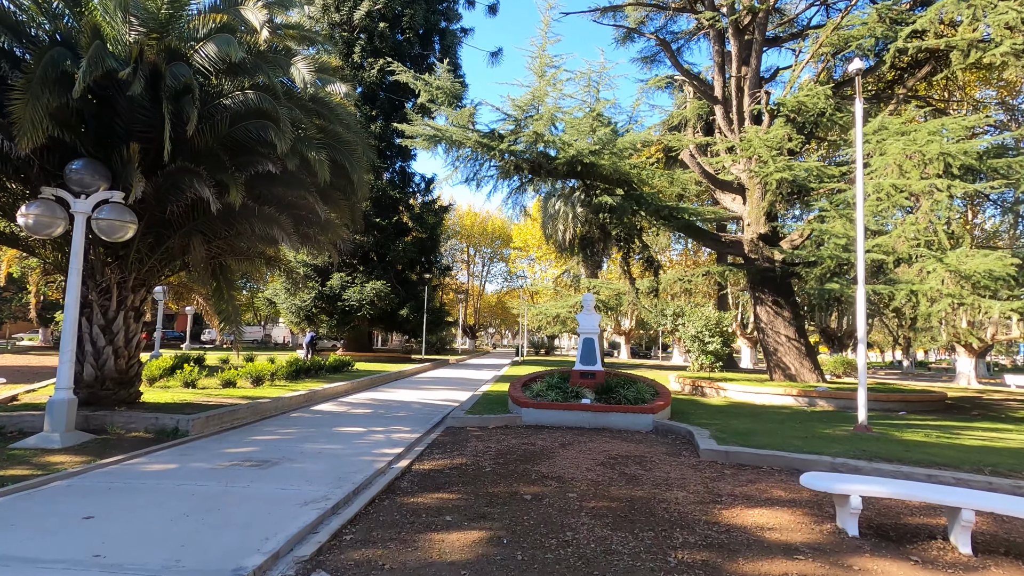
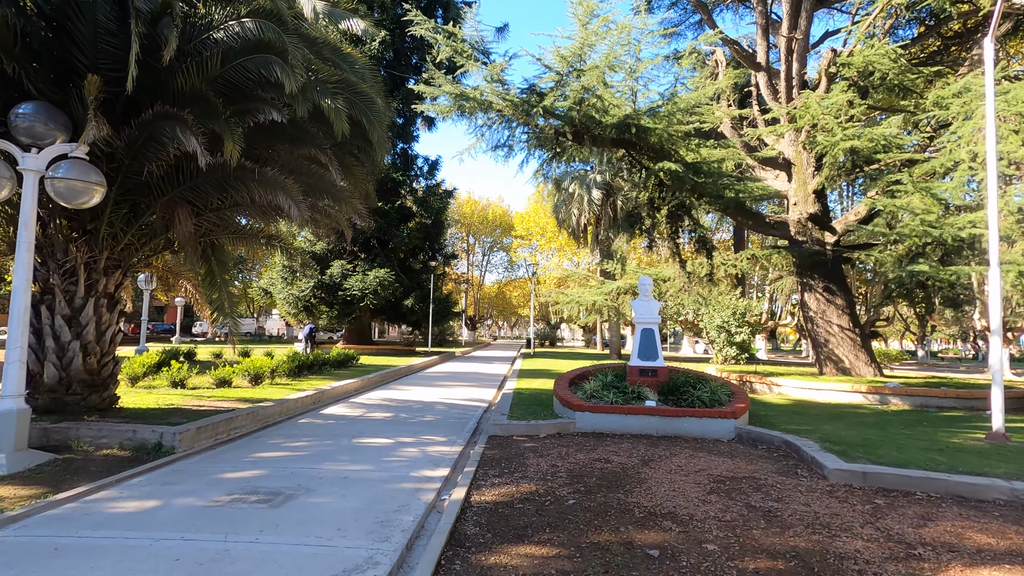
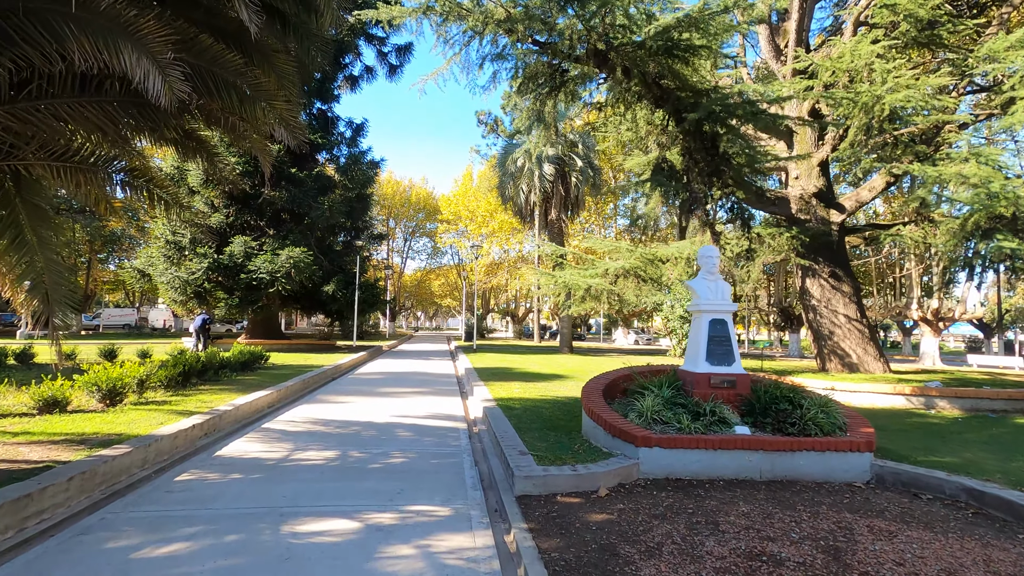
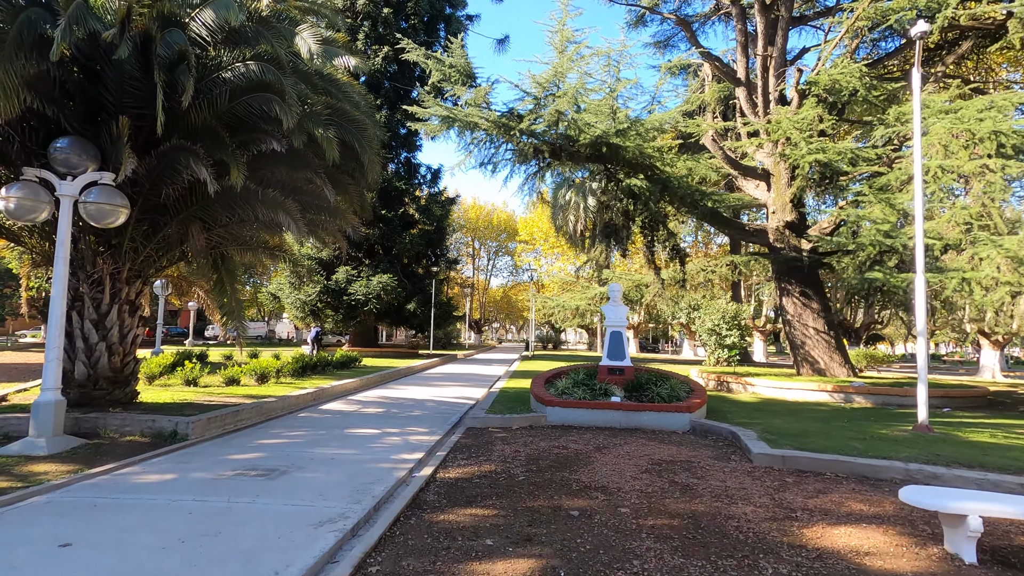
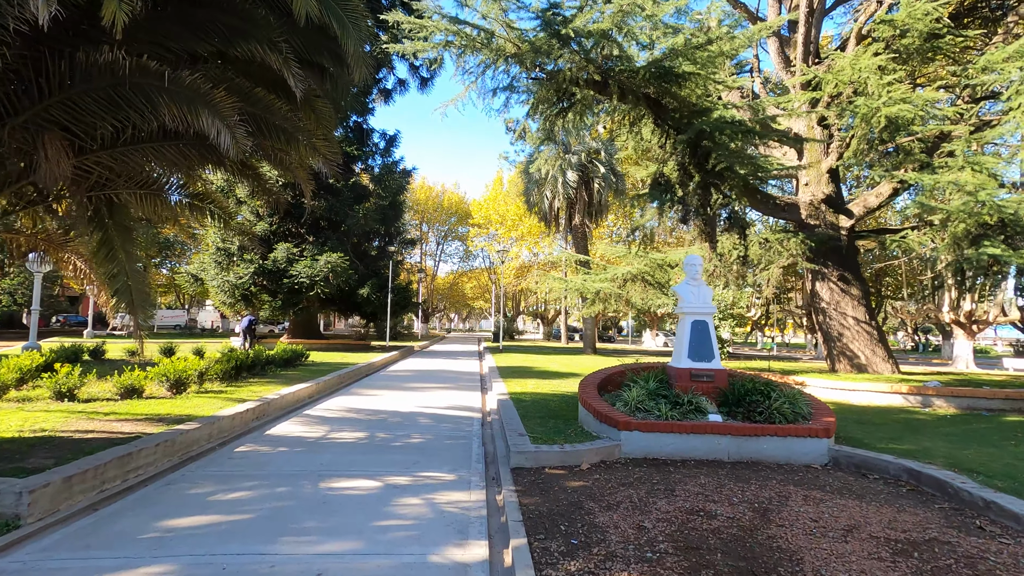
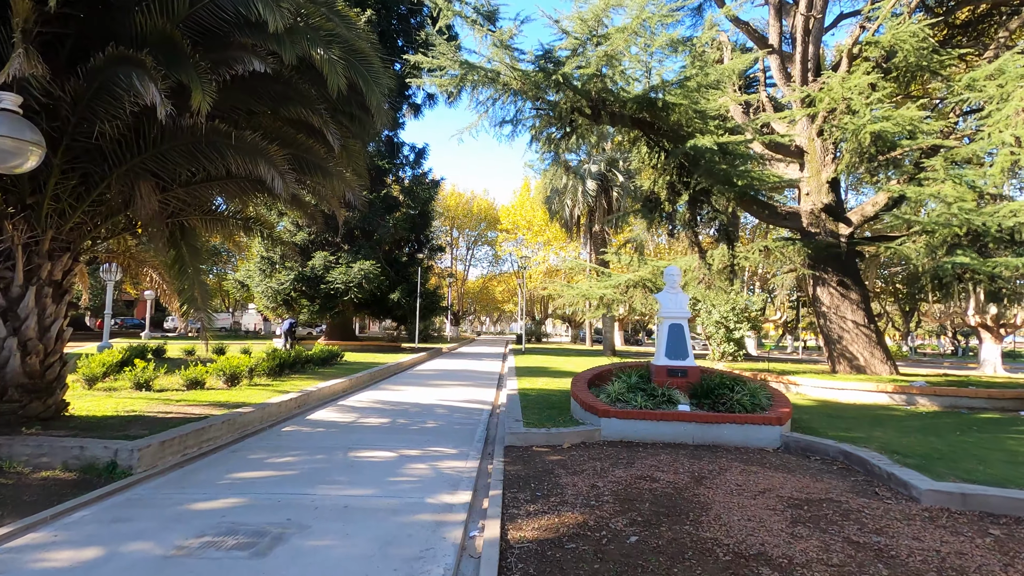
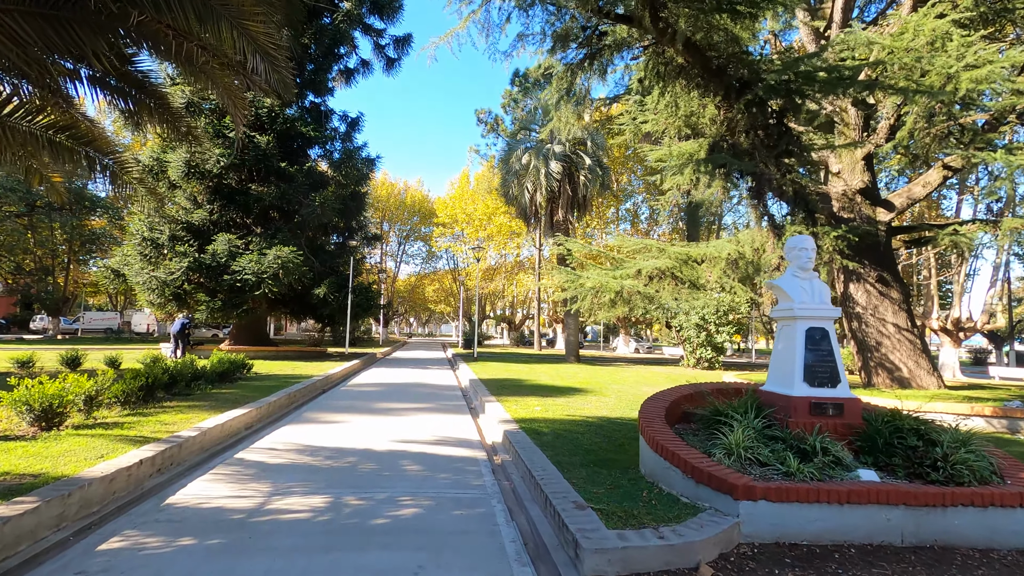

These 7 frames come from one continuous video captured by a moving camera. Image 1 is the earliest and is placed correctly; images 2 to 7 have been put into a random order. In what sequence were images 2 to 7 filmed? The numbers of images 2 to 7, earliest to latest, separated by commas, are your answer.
4, 2, 6, 5, 3, 7
